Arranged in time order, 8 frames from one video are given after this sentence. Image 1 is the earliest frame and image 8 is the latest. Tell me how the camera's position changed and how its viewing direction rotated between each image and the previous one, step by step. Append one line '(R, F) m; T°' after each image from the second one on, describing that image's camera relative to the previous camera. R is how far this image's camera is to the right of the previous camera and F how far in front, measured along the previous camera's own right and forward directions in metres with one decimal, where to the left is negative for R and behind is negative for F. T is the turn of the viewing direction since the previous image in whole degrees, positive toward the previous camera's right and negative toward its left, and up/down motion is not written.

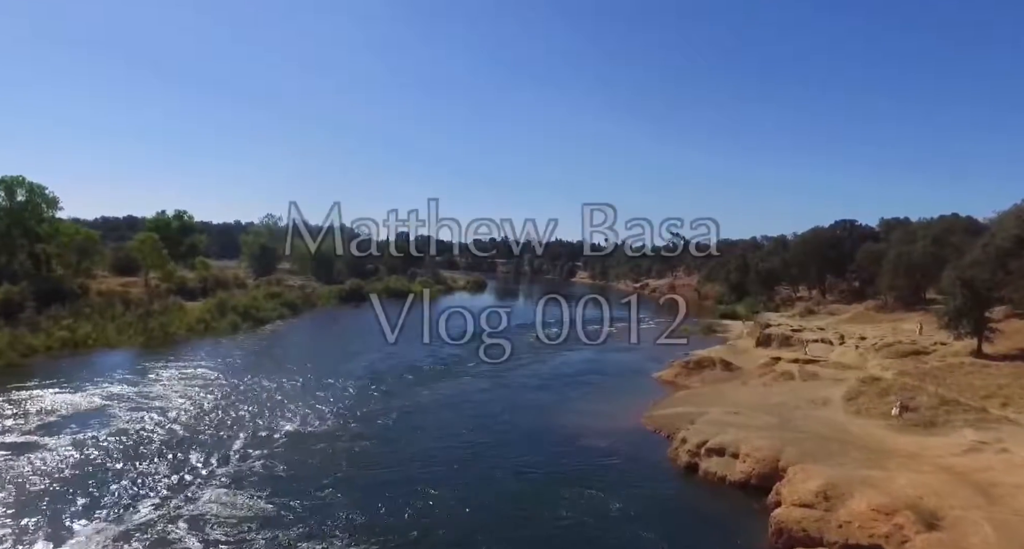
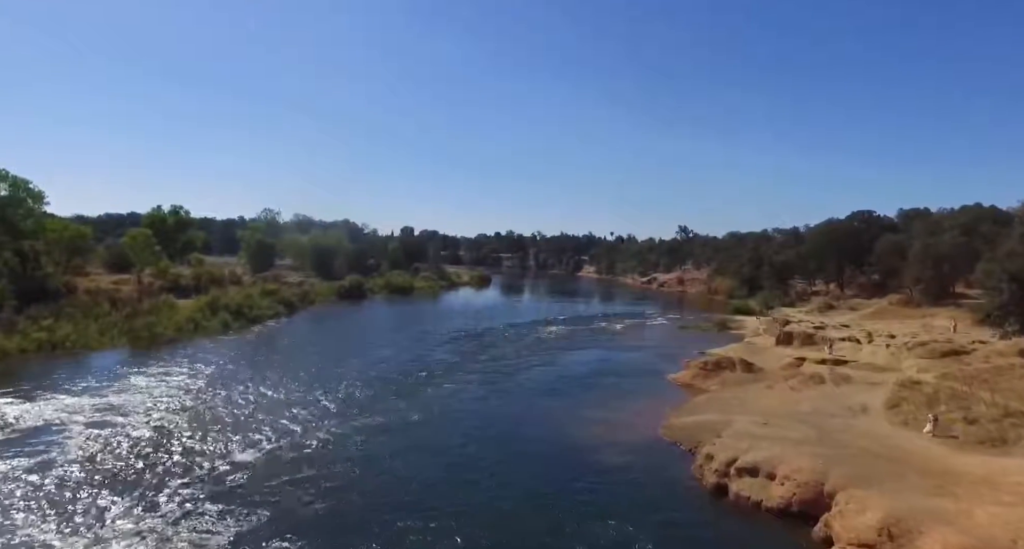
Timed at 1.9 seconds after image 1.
(+0.1, +2.6) m; 0°
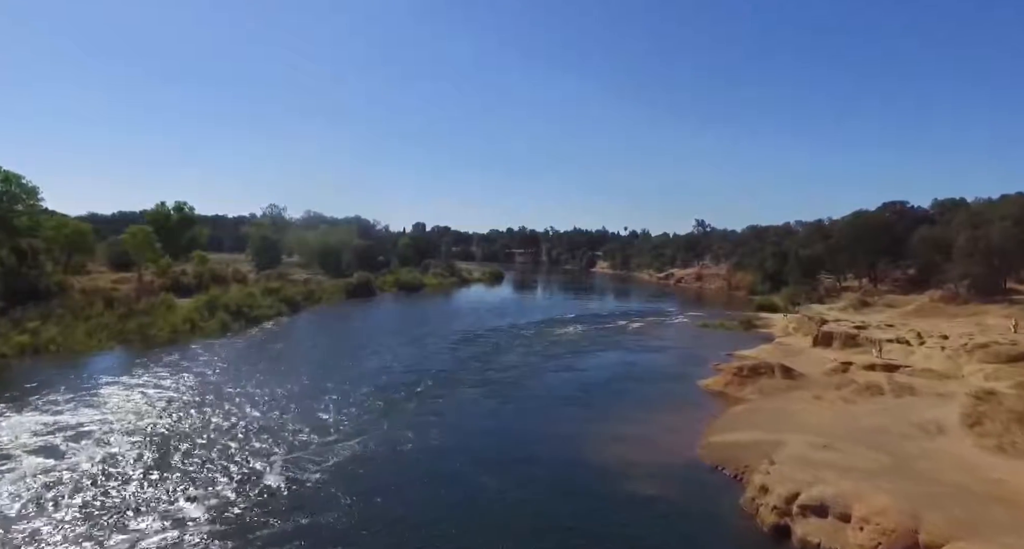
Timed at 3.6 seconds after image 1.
(-0.1, +3.1) m; -1°
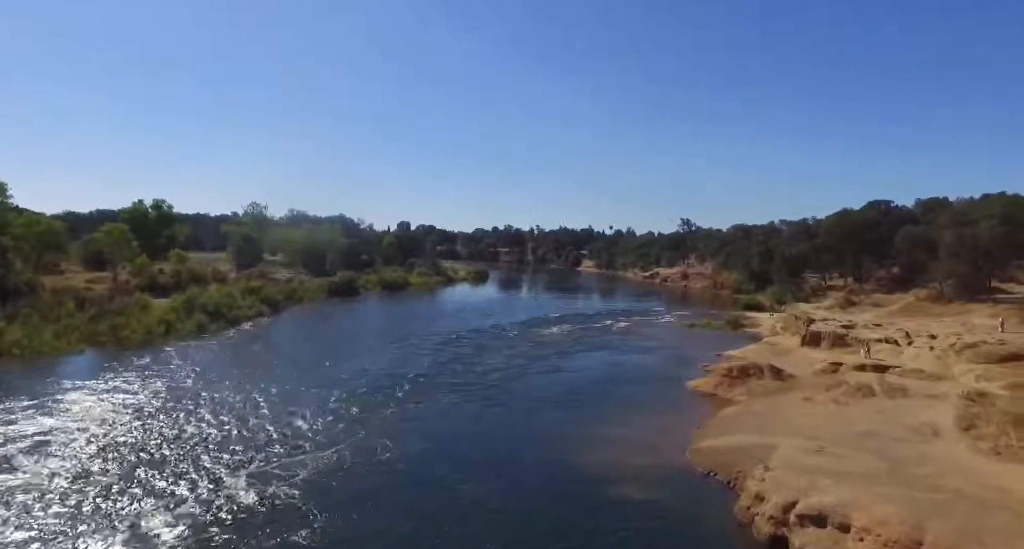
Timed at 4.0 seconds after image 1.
(0.0, +0.8) m; +1°
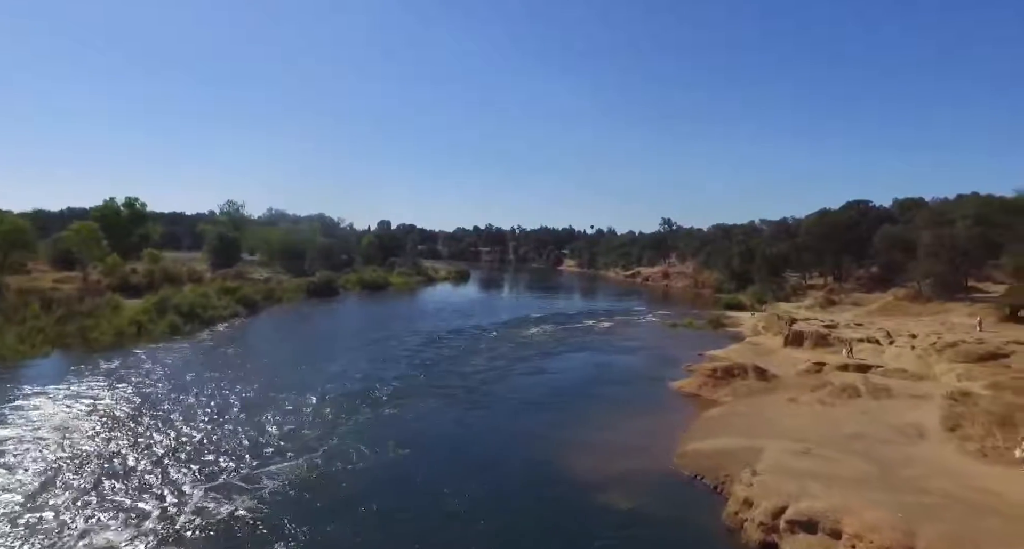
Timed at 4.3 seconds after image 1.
(0.0, +0.5) m; +2°
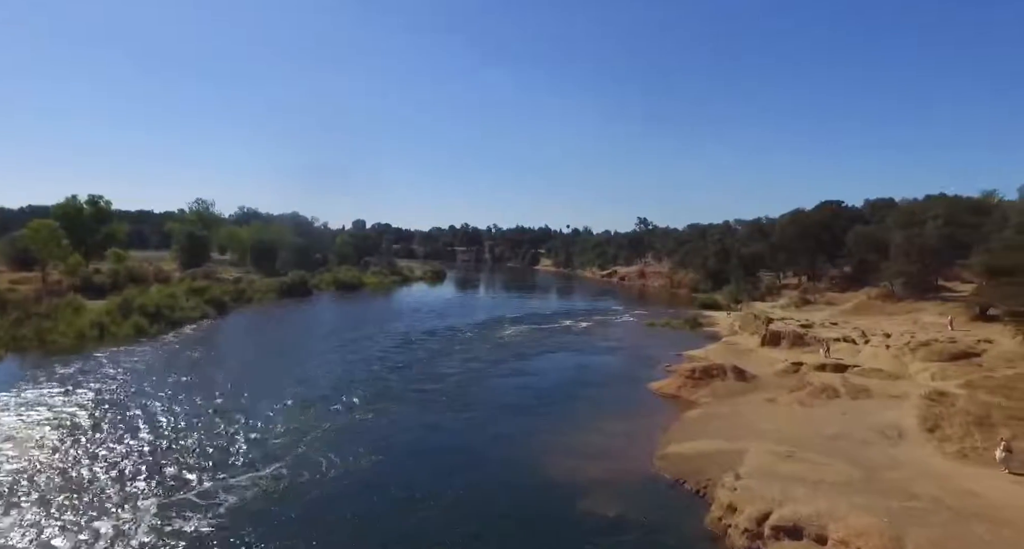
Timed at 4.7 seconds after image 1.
(-0.1, +0.6) m; +2°
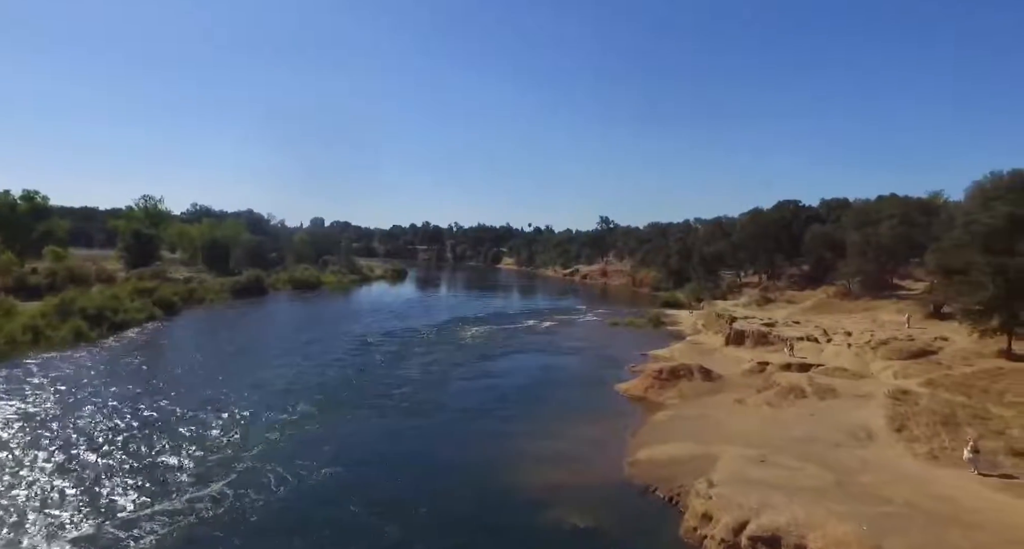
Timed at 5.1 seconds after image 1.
(-0.1, +0.9) m; +4°
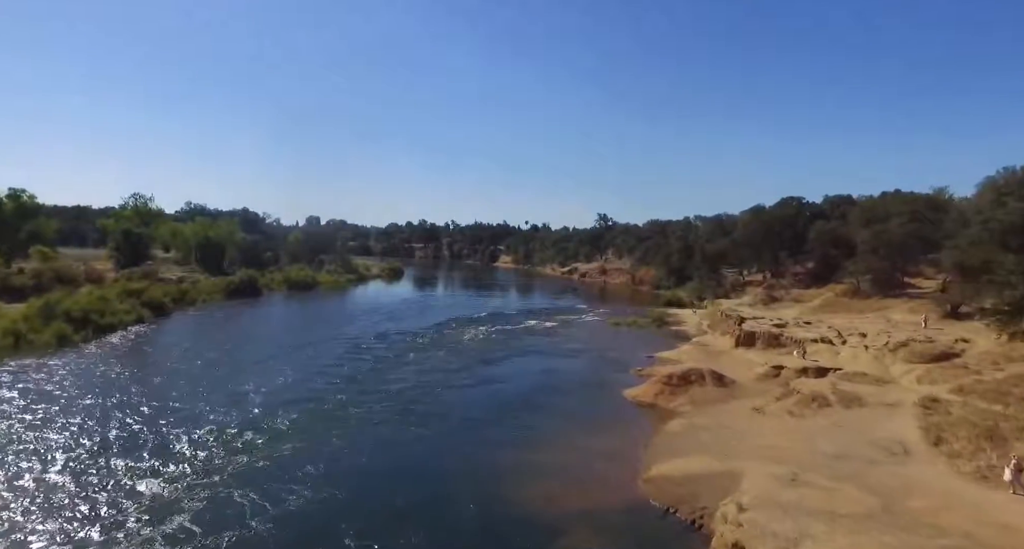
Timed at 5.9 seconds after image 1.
(-0.3, +1.5) m; 0°
